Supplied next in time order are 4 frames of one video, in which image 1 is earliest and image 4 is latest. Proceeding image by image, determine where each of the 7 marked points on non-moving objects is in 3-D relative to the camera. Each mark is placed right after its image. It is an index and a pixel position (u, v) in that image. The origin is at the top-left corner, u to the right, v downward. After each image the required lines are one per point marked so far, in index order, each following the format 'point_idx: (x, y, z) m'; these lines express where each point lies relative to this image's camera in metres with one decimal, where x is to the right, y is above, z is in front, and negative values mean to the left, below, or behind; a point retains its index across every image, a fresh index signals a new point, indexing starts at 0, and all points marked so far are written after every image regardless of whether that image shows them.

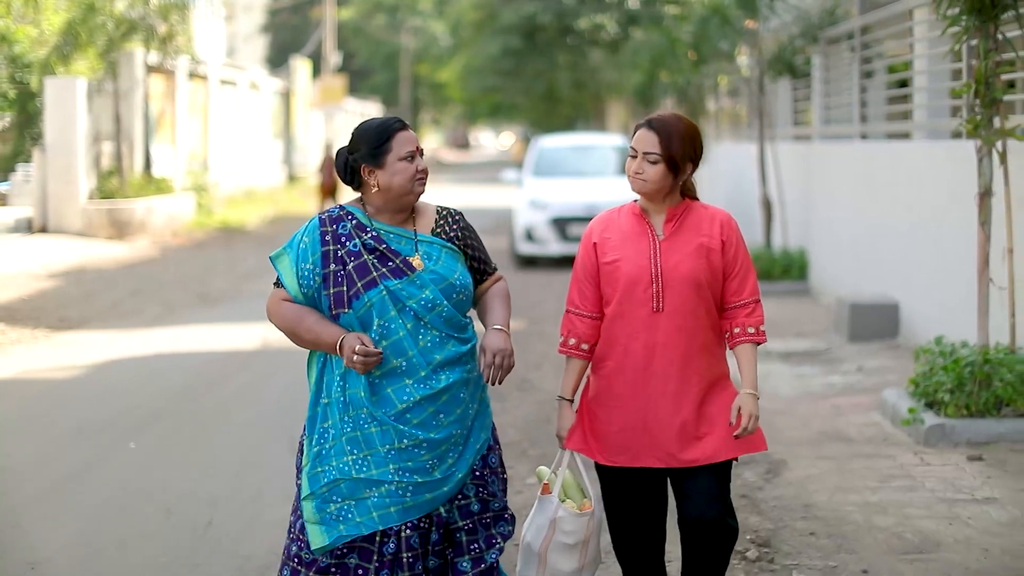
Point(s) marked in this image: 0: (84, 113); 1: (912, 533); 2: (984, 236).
0: (-6.0, +2.4, +17.5) m
1: (+1.6, -1.0, +4.9) m
2: (+2.4, +0.3, +6.4) m
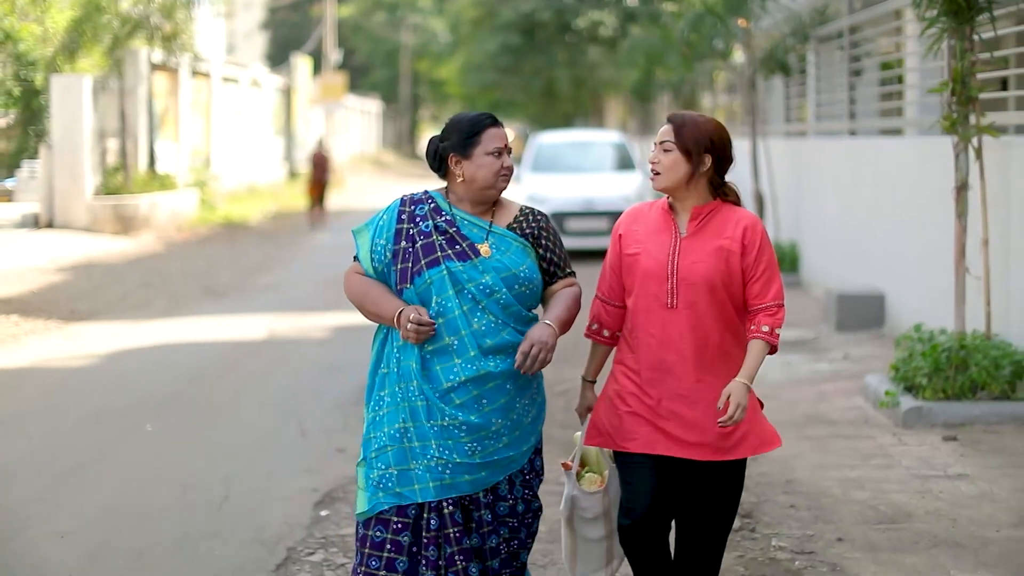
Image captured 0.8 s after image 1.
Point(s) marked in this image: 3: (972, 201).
0: (-6.0, +2.5, +17.8) m
1: (+1.6, -0.9, +5.2) m
2: (+2.4, +0.3, +6.7) m
3: (+2.7, +0.5, +7.3) m
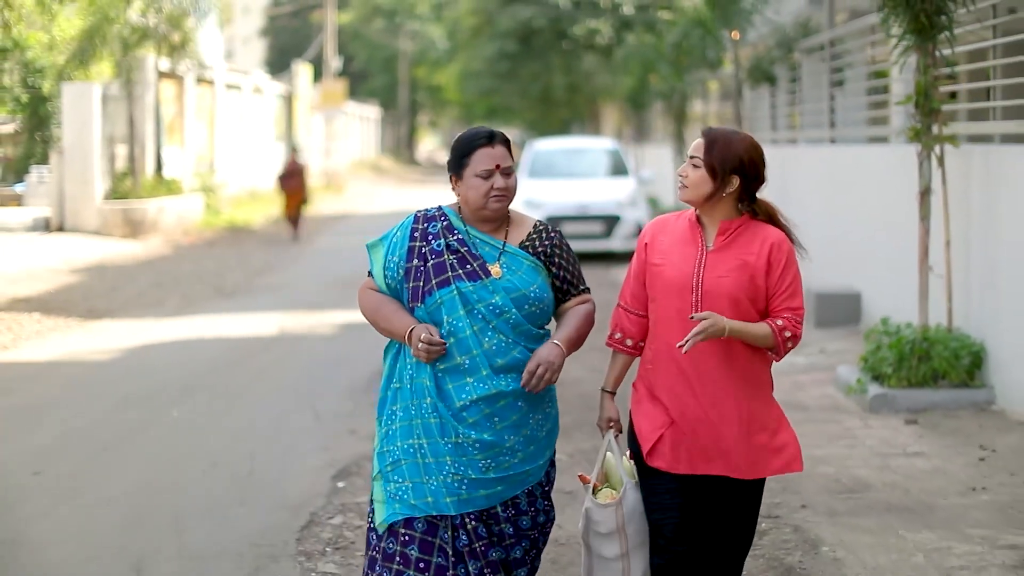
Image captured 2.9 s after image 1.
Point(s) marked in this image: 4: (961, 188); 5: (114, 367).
0: (-6.1, +2.5, +18.4) m
1: (+1.5, -0.9, +5.7) m
2: (+2.4, +0.3, +7.3) m
3: (+2.7, +0.5, +7.9) m
4: (+2.7, +0.6, +7.6) m
5: (-2.8, -0.6, +8.8) m
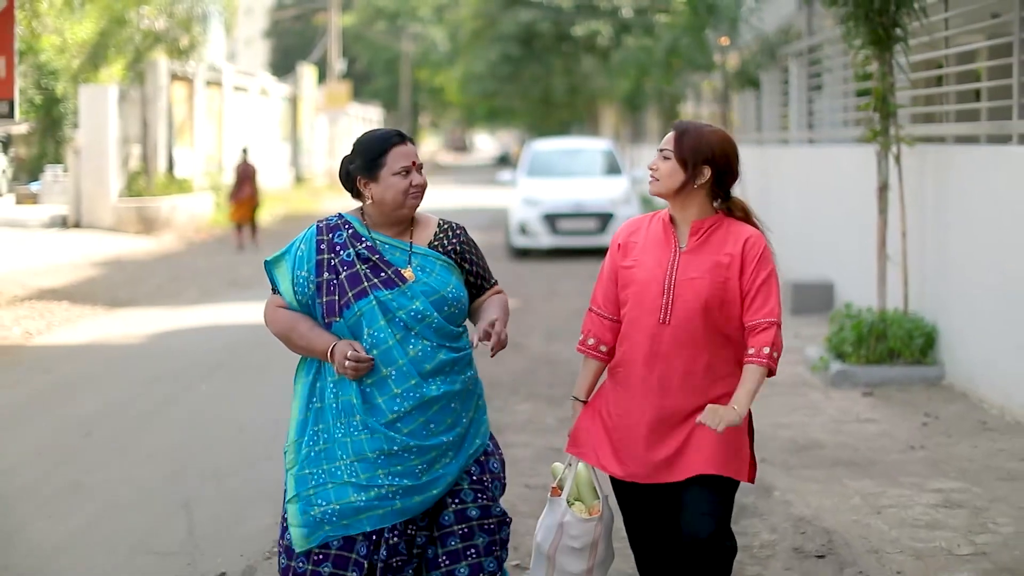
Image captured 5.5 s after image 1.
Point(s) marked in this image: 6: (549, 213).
0: (-6.1, +2.6, +19.1) m
1: (+1.5, -0.8, +6.5) m
2: (+2.4, +0.4, +8.1) m
3: (+2.7, +0.6, +8.7) m
4: (+2.7, +0.7, +8.4) m
5: (-2.8, -0.5, +9.6) m
6: (+0.5, +1.0, +15.9) m
